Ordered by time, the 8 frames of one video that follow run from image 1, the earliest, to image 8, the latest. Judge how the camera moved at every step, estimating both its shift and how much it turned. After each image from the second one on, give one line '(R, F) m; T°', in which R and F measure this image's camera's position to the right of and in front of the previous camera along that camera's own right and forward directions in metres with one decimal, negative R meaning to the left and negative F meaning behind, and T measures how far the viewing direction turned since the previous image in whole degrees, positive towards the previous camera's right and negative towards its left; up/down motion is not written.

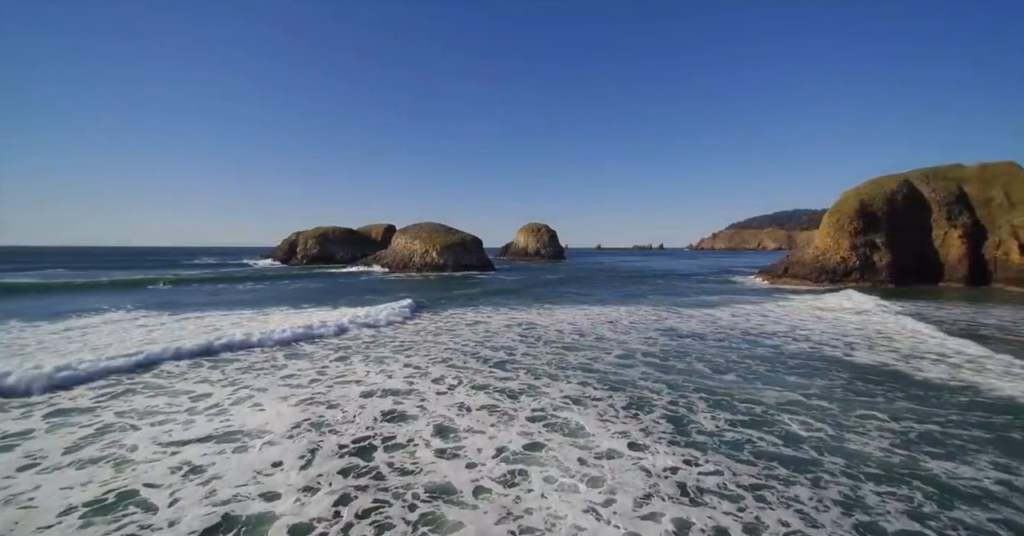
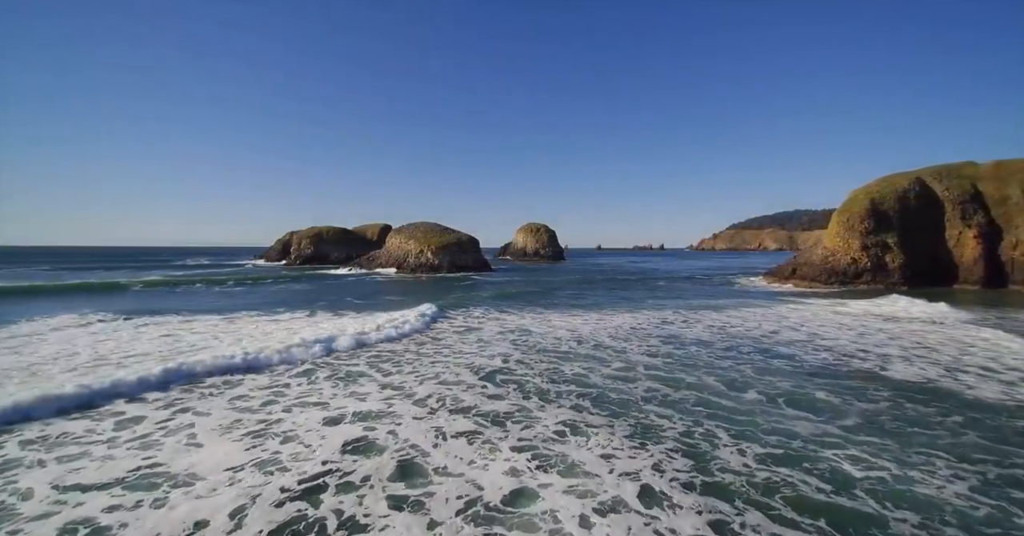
(+0.2, +1.4) m; 0°
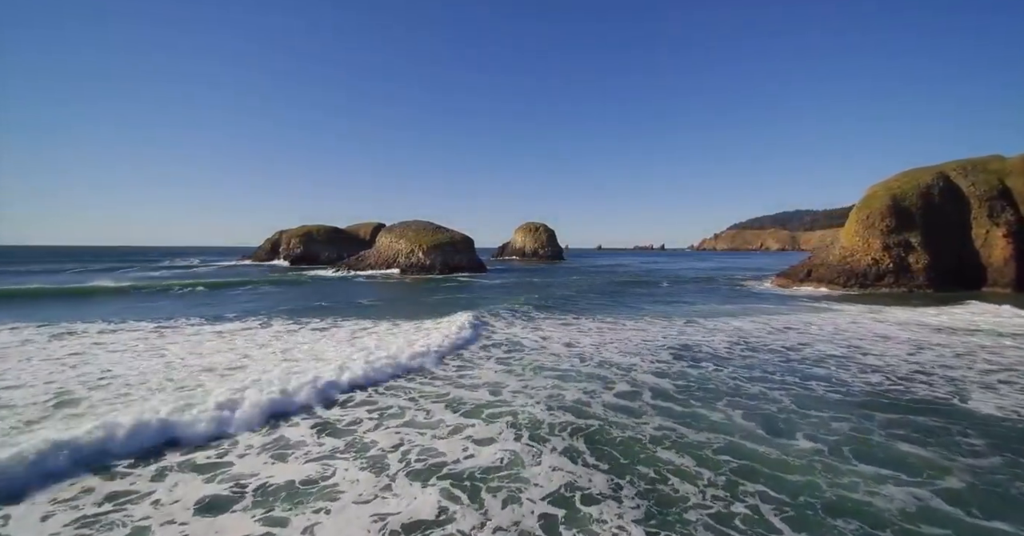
(+0.3, +2.4) m; 0°
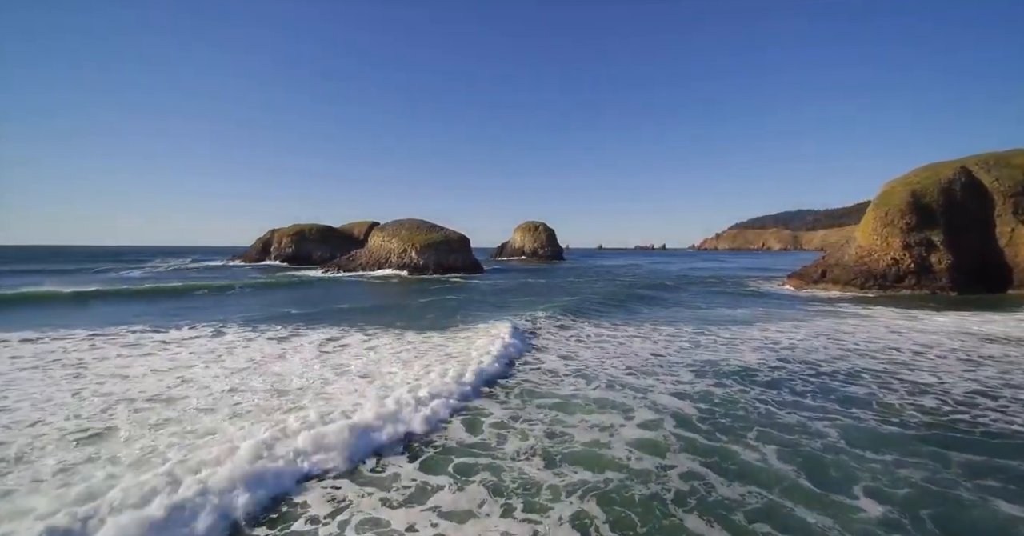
(+0.2, +1.9) m; 0°
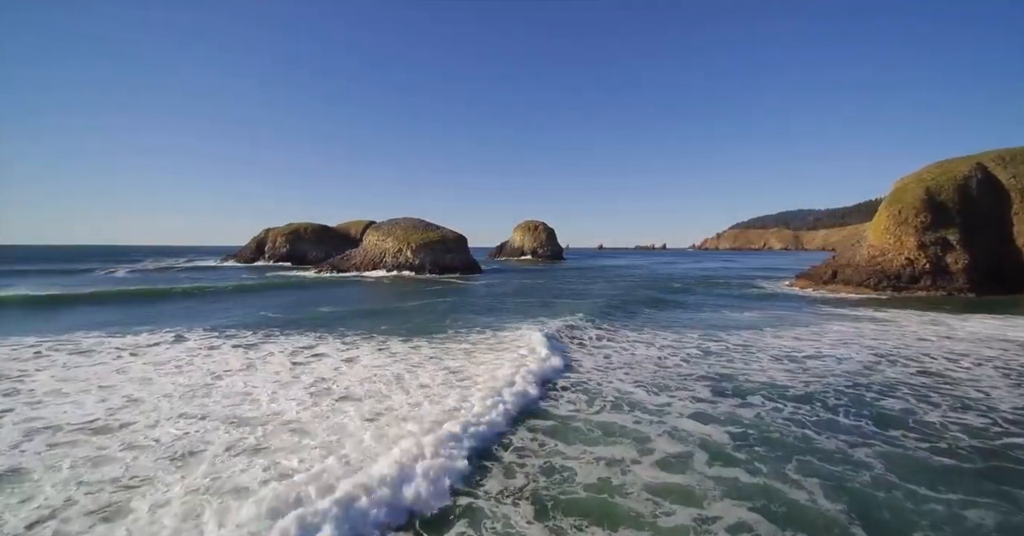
(+0.1, +1.2) m; 0°
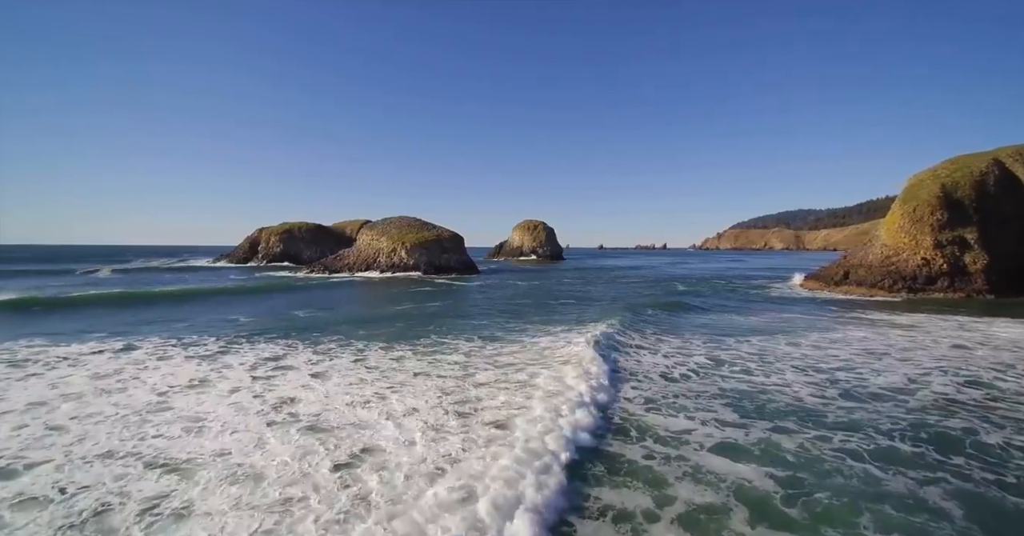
(+0.2, +1.3) m; 0°
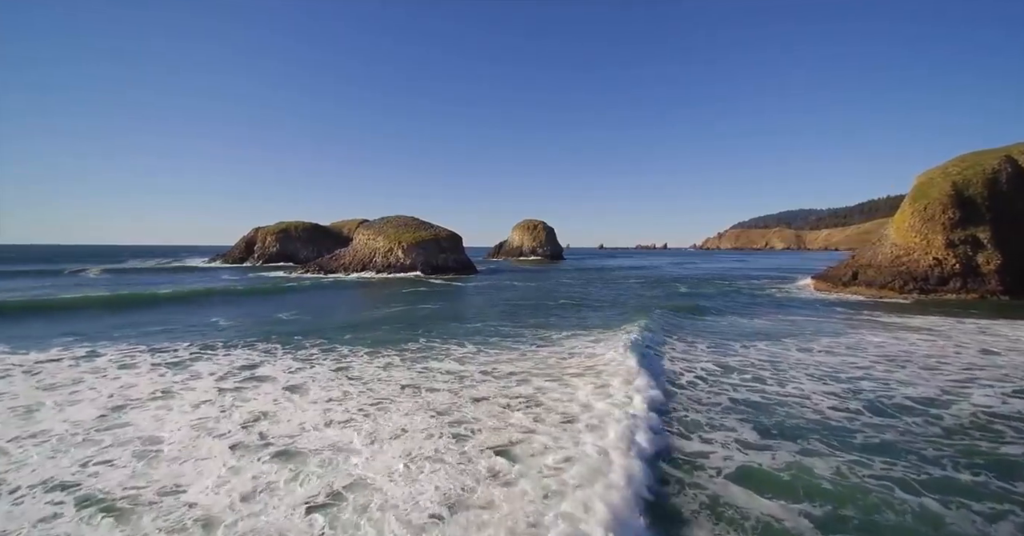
(+0.1, +0.8) m; 0°
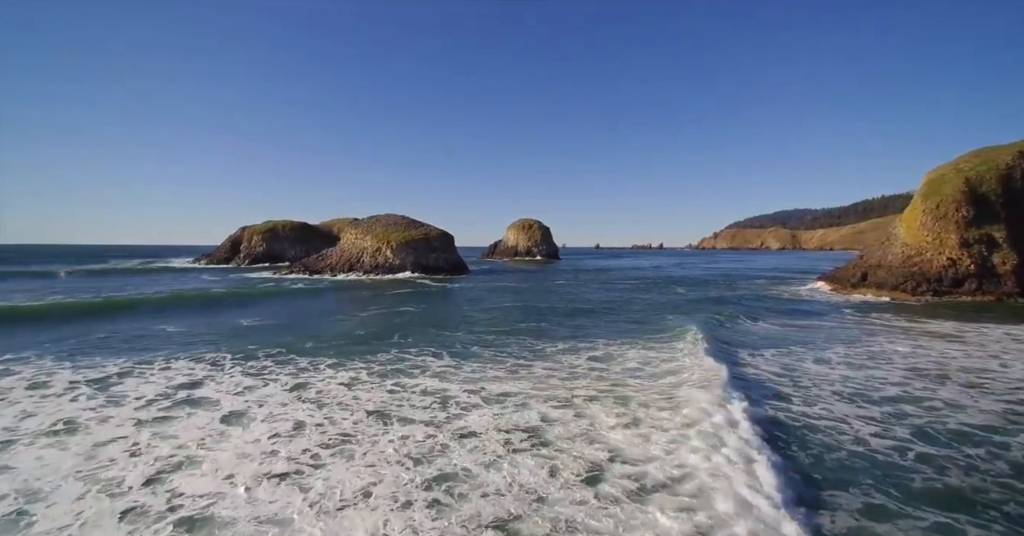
(+0.1, +1.4) m; +1°
